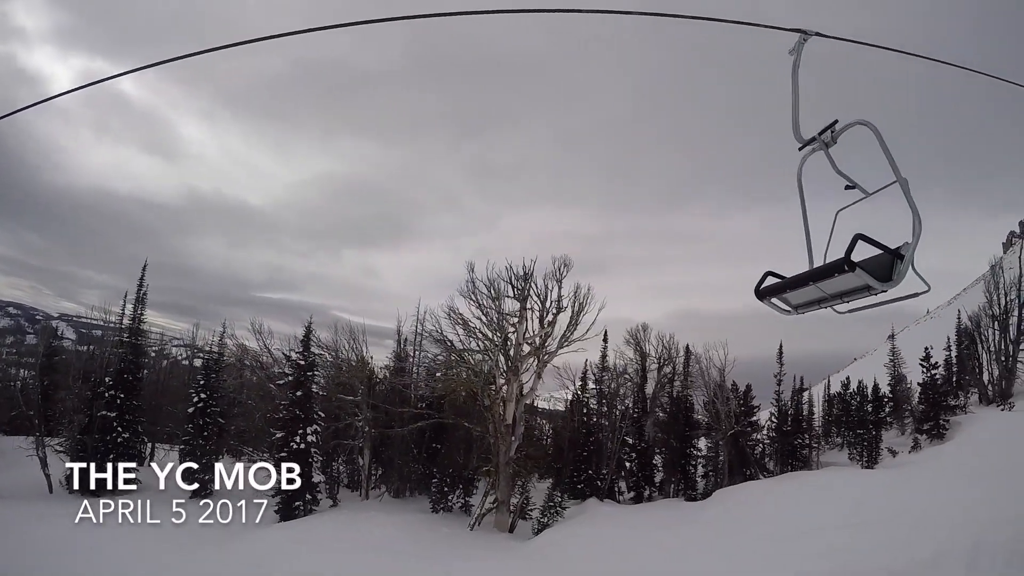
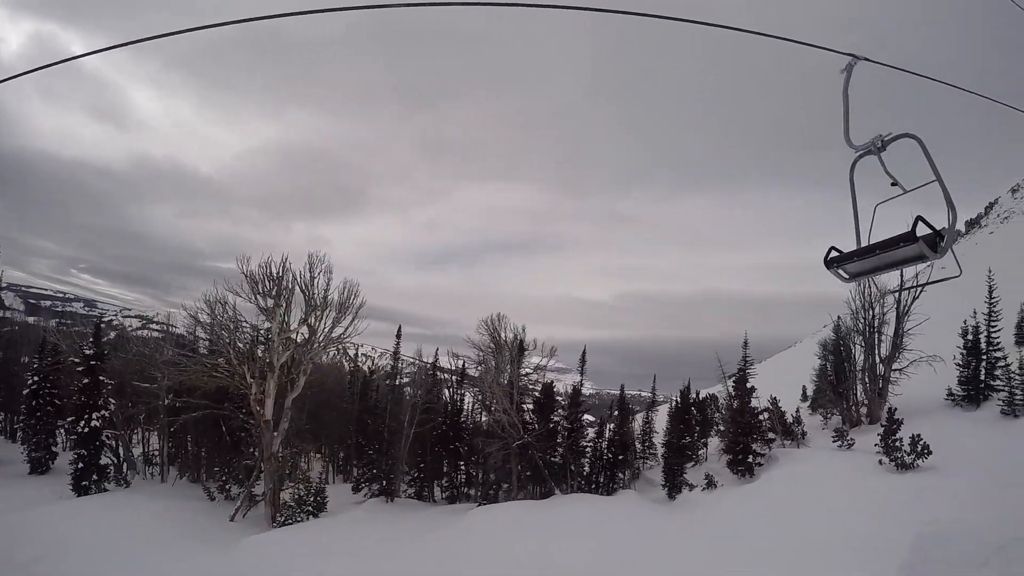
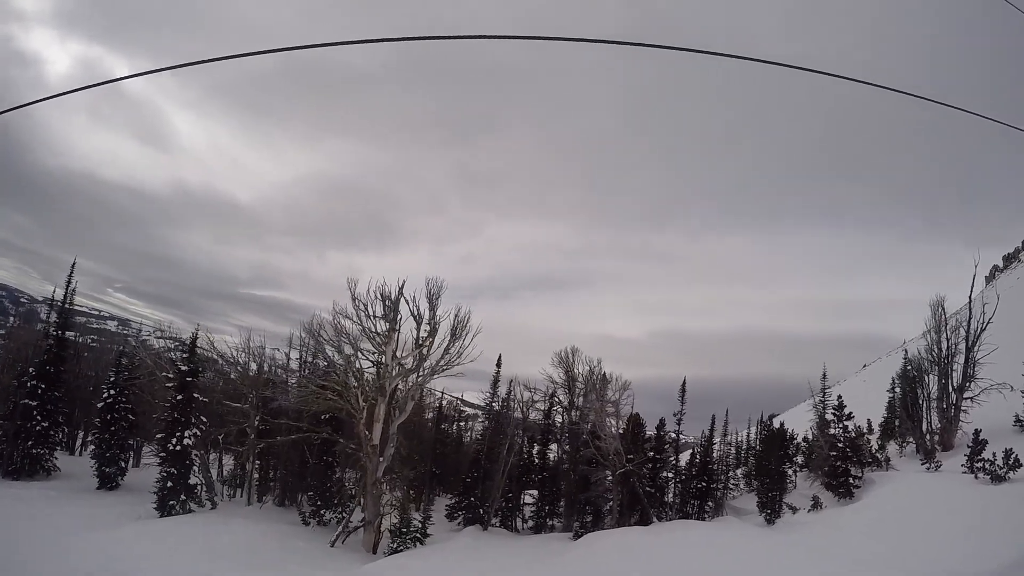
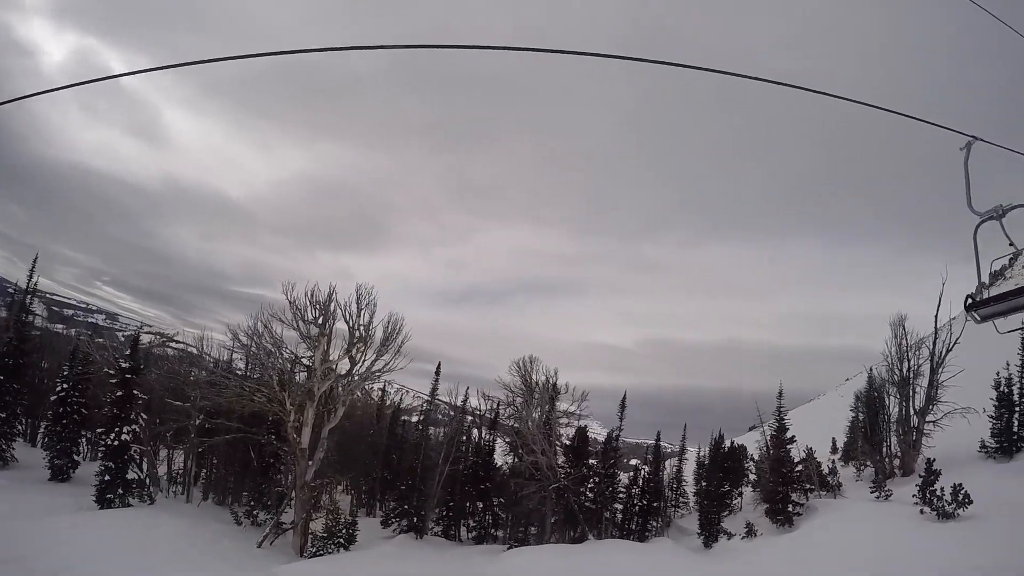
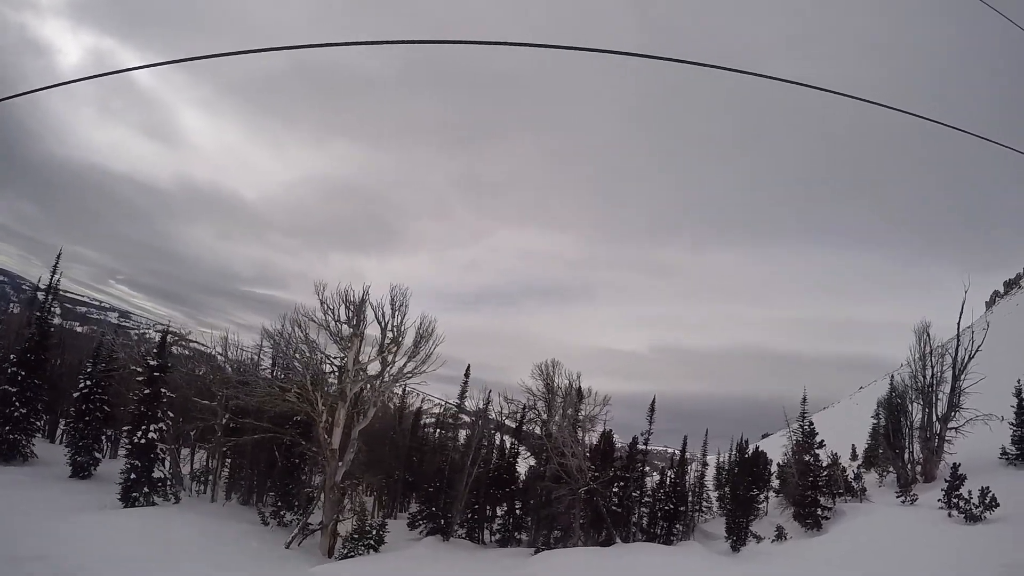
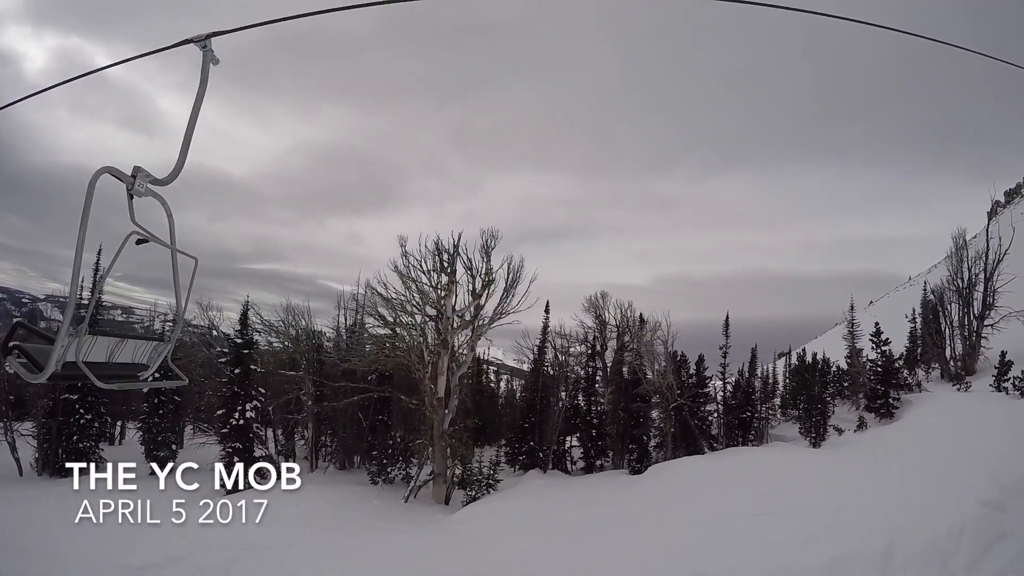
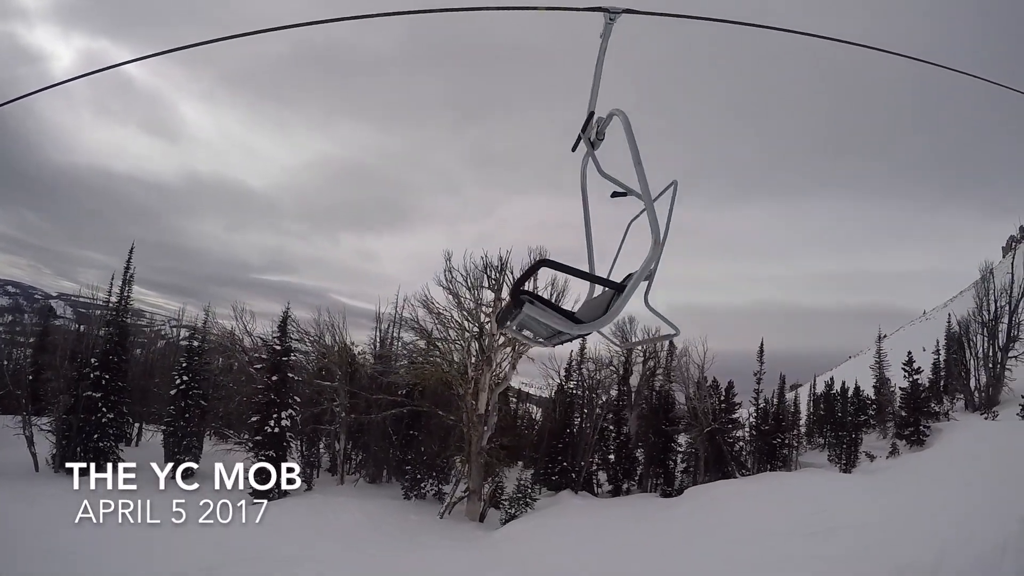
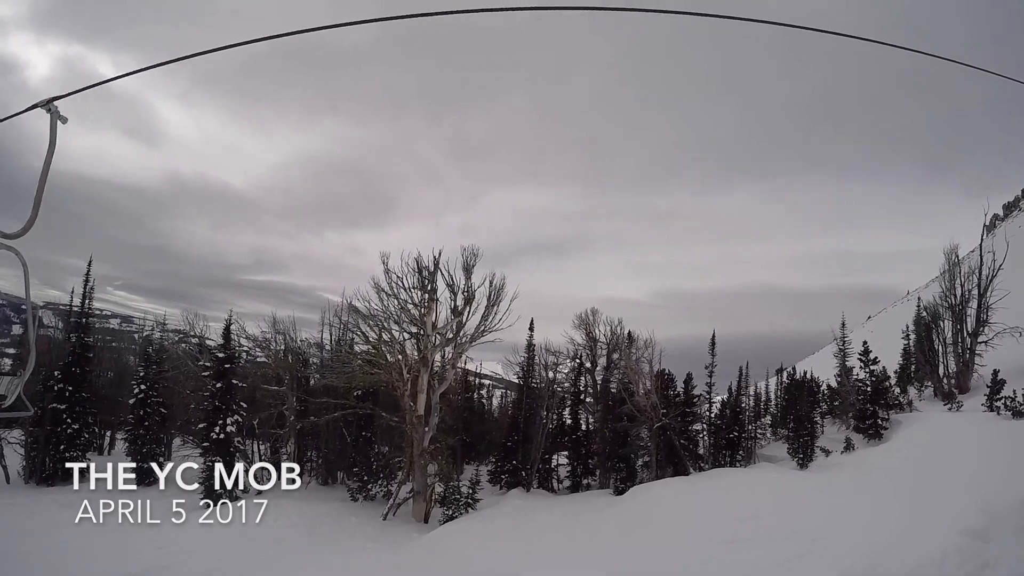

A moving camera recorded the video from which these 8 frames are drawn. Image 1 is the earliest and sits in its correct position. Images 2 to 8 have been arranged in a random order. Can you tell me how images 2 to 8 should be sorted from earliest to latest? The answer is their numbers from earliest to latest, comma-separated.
7, 6, 8, 3, 5, 4, 2
